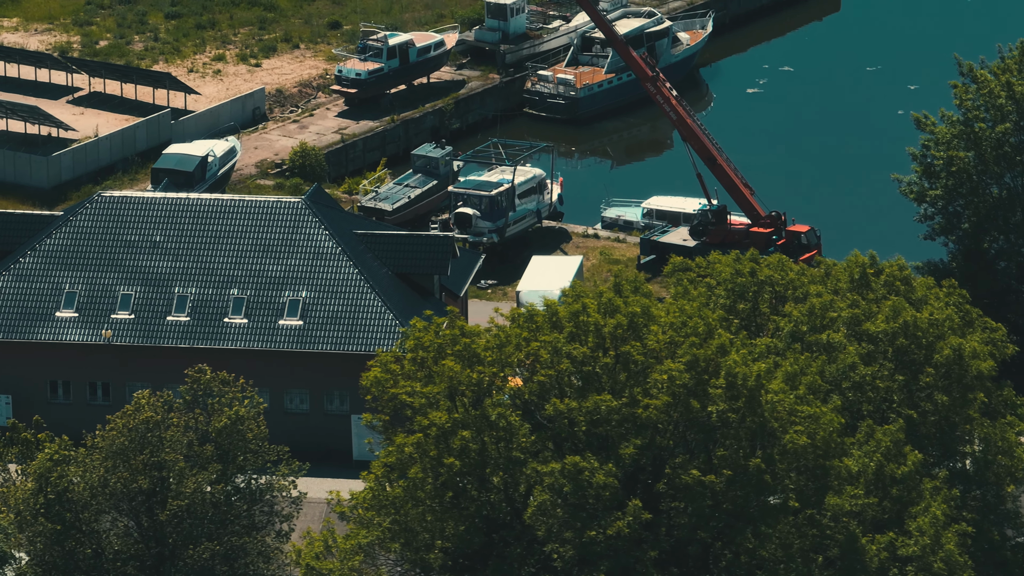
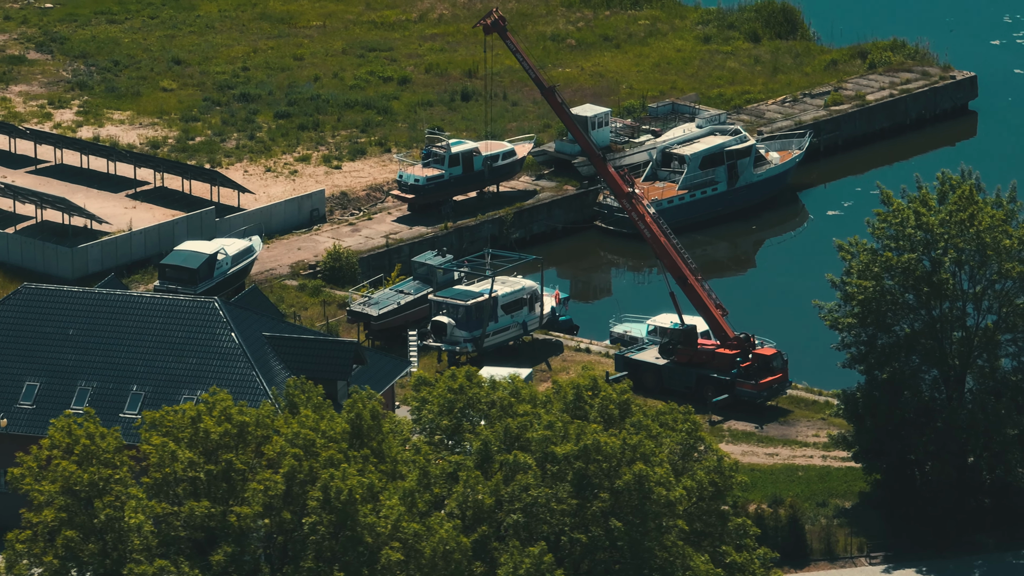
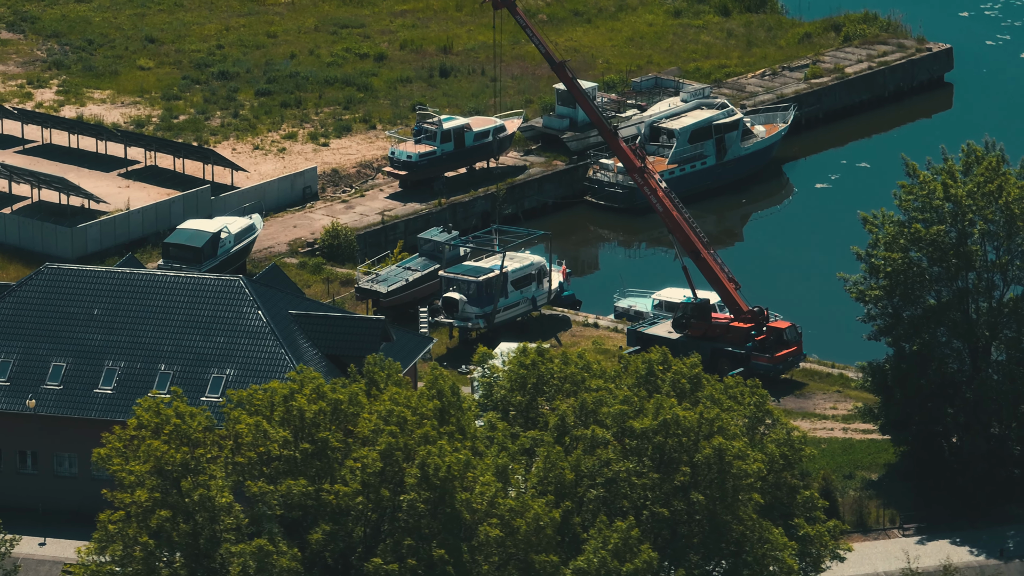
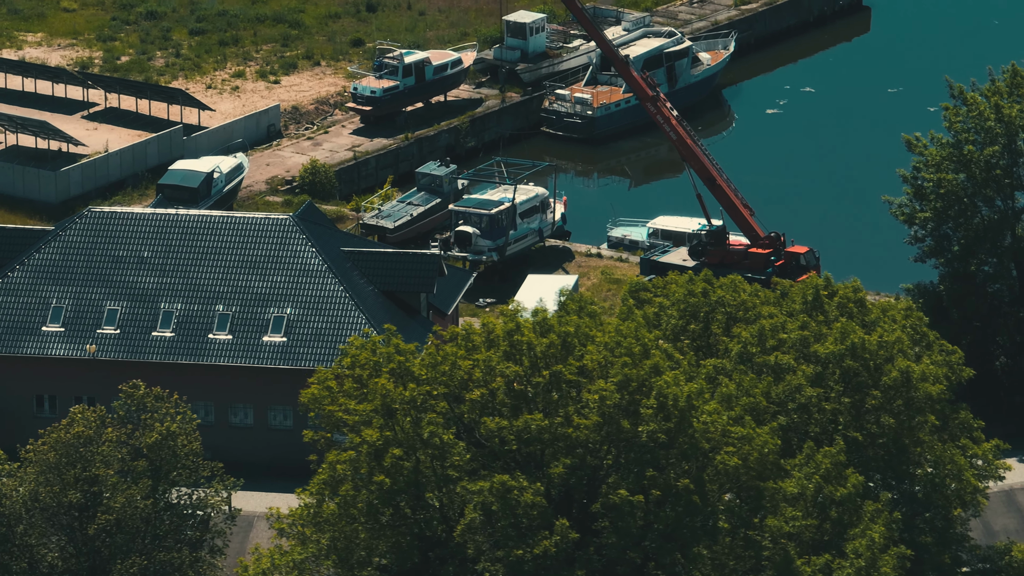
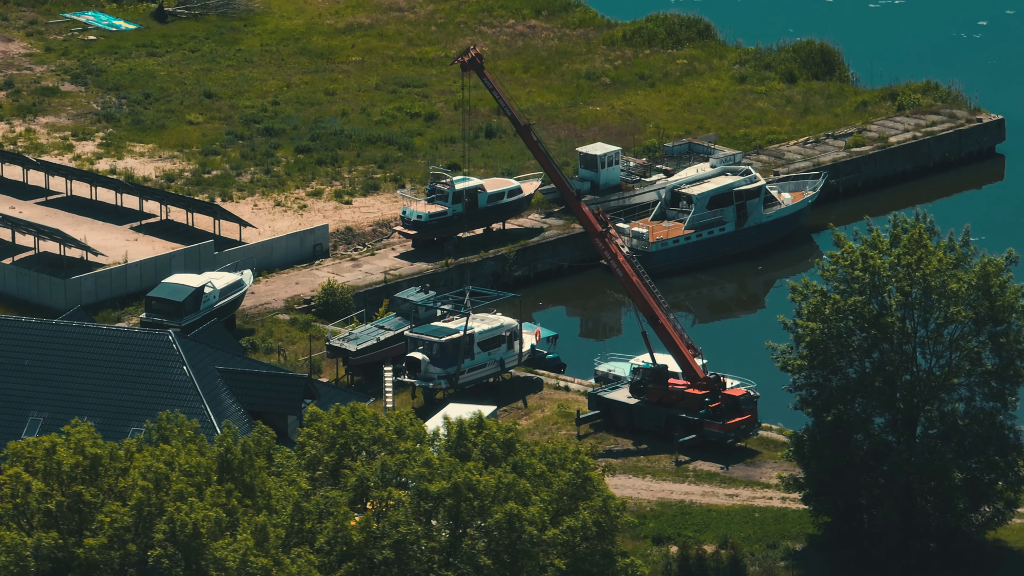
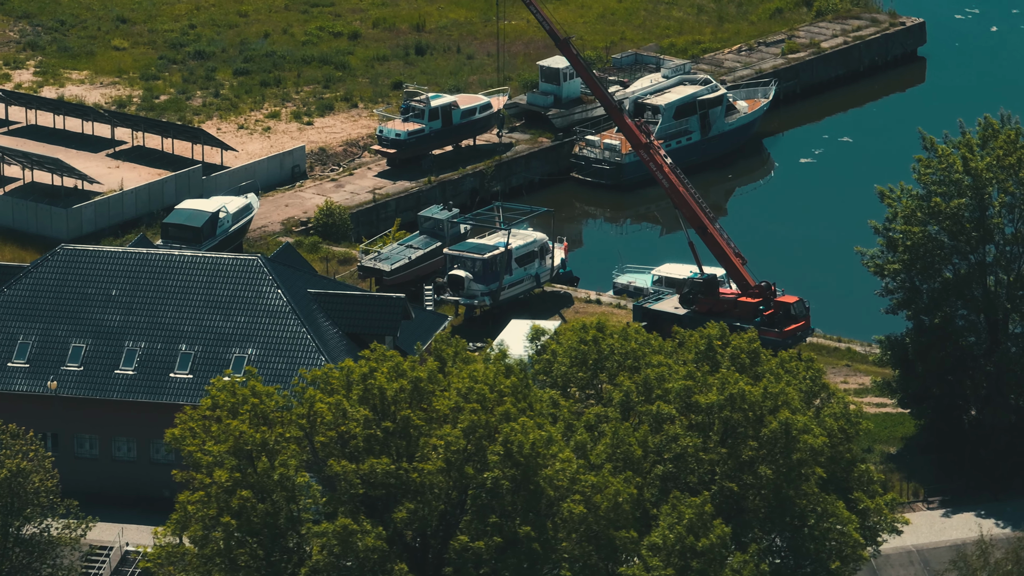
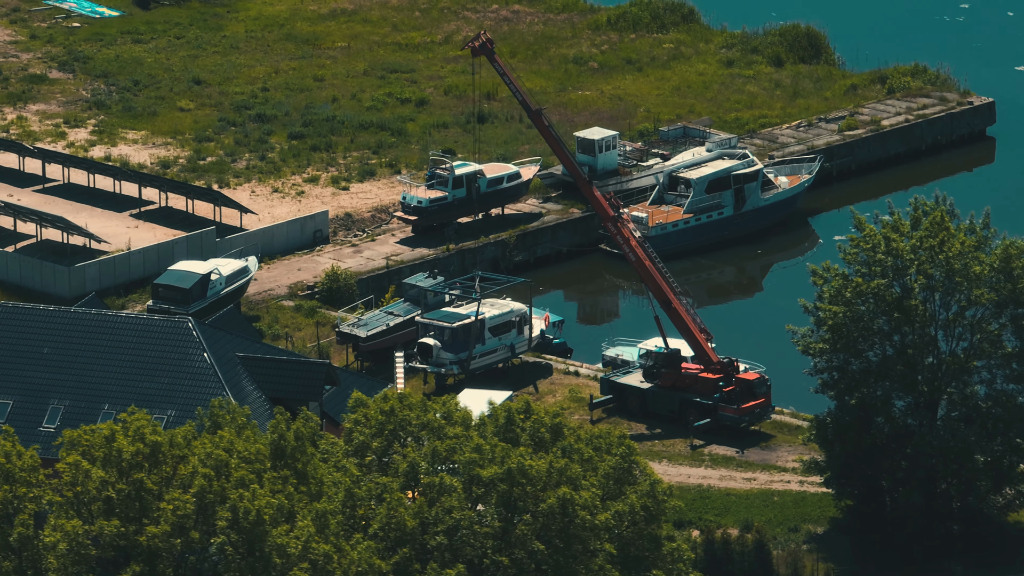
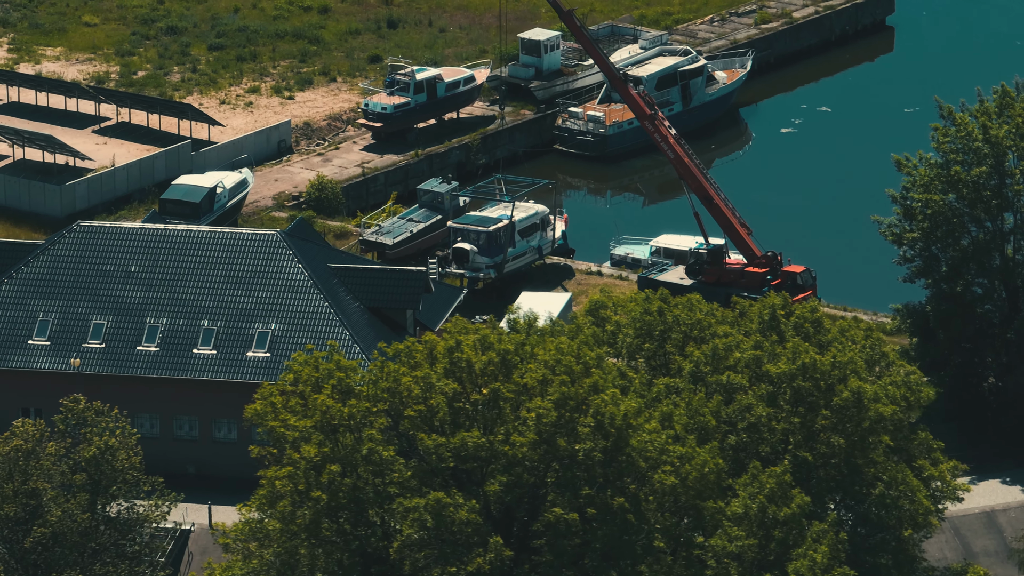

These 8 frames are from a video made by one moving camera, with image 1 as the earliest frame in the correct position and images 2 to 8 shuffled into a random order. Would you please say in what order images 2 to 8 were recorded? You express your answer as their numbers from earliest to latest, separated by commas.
4, 8, 6, 3, 2, 7, 5
